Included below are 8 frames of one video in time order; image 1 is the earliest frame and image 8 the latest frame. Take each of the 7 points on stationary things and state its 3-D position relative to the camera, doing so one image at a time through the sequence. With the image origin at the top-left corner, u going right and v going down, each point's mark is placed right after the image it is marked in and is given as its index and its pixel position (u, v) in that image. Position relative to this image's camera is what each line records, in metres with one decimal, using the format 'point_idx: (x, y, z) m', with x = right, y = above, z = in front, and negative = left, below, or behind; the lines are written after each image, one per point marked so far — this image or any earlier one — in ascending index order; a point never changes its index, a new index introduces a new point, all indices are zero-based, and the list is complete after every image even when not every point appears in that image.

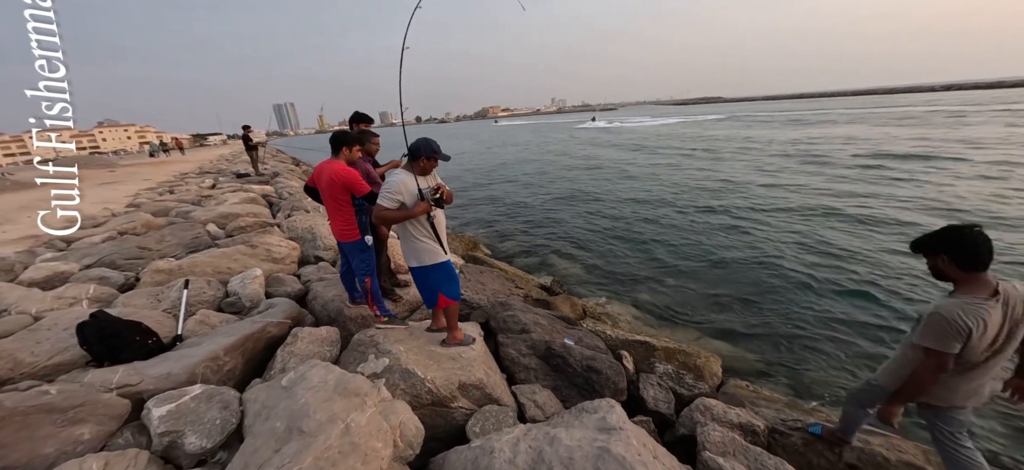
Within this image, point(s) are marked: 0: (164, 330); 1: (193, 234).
0: (-3.5, -0.9, +3.7) m
1: (-6.0, 0.0, +7.0) m
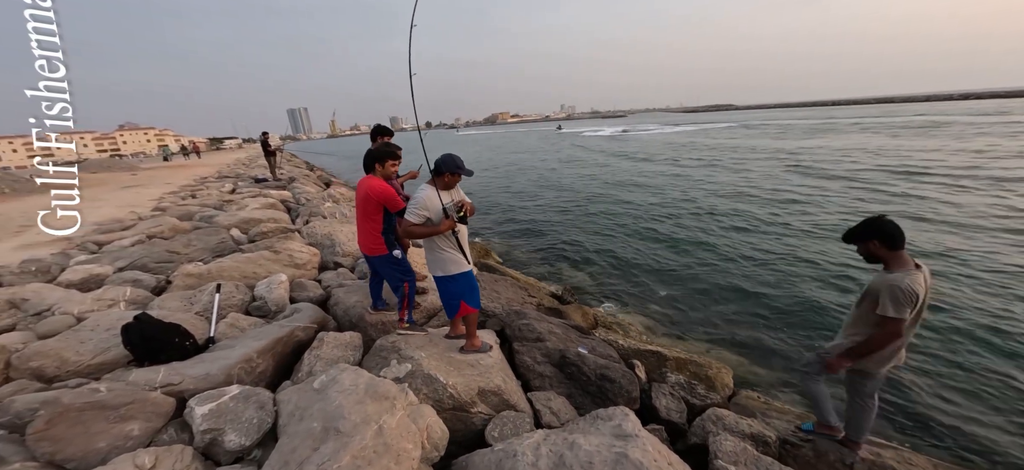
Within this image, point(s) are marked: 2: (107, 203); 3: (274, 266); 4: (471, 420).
0: (-3.3, -1.0, +3.9) m
1: (-5.8, -0.1, +7.3) m
2: (-13.7, +1.1, +12.5) m
3: (-3.7, -0.5, +5.7) m
4: (-0.3, -1.4, +2.9) m
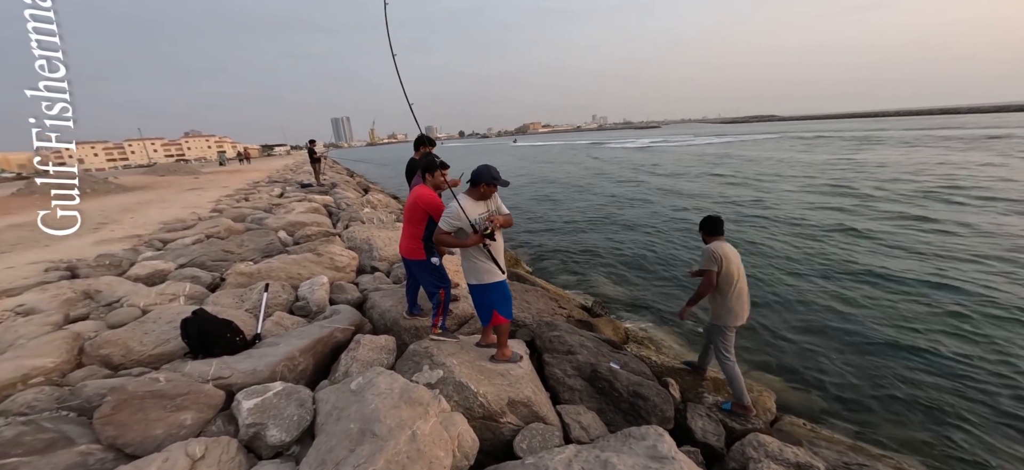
0: (-3.0, -1.0, +4.1) m
1: (-5.1, -0.1, +7.7) m
2: (-12.5, +1.2, +13.6) m
3: (-3.2, -0.5, +6.0) m
4: (-0.1, -1.5, +2.9) m
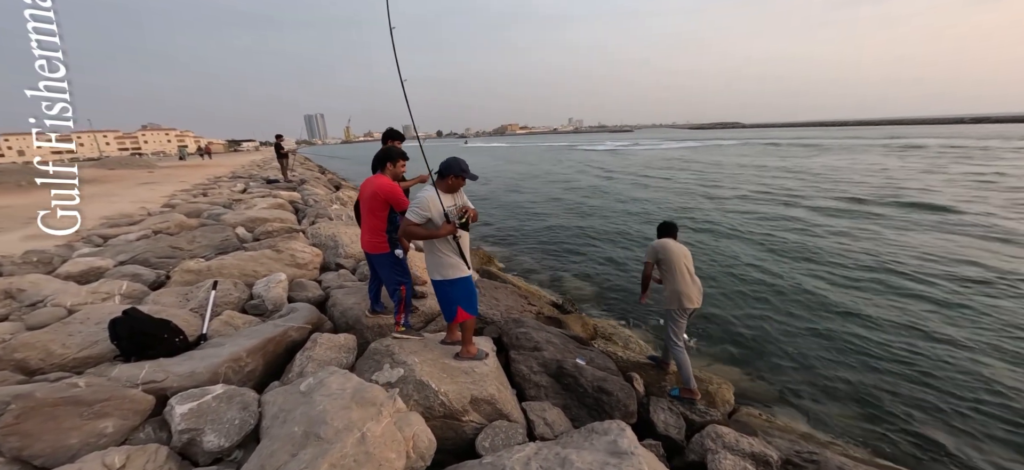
0: (-3.3, -1.0, +3.8) m
1: (-5.7, 0.0, +7.3) m
2: (-13.4, +1.3, +12.7) m
3: (-3.6, -0.5, +5.6) m
4: (-0.4, -1.4, +2.7) m
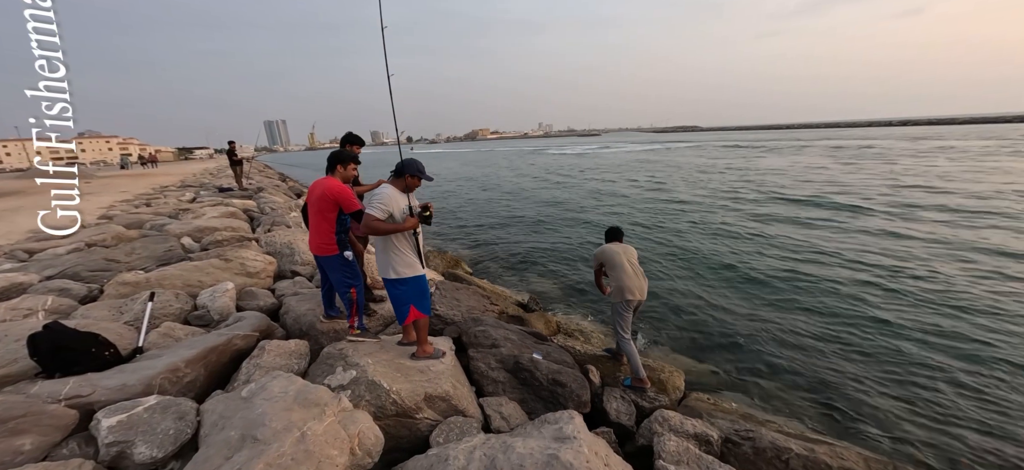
0: (-3.8, -1.0, +3.6) m
1: (-6.4, -0.2, +6.8) m
2: (-14.6, +0.8, +11.7) m
3: (-4.2, -0.6, +5.4) m
4: (-0.7, -1.4, +2.7) m
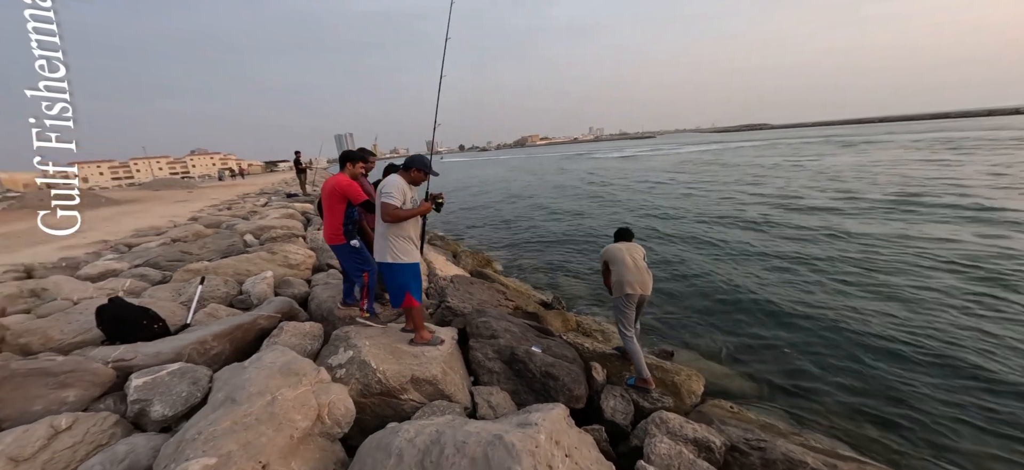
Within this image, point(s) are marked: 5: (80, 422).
0: (-3.7, -0.9, +4.1) m
1: (-5.9, -0.1, +7.7) m
2: (-13.3, +0.8, +13.7) m
3: (-3.9, -0.5, +5.9) m
4: (-0.8, -1.3, +2.8) m
5: (-2.7, -1.2, +2.3) m
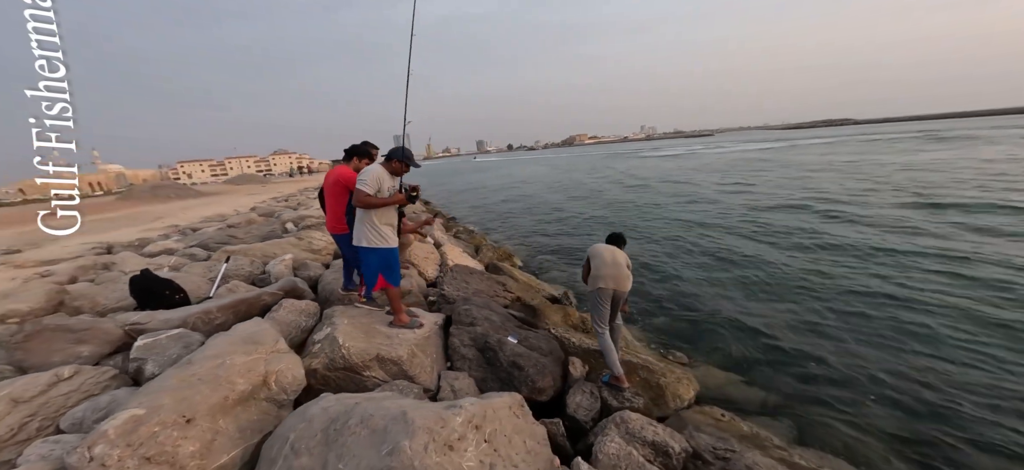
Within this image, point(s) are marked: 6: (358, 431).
0: (-3.8, -0.7, +4.5) m
1: (-5.5, +0.1, +8.4) m
2: (-12.0, +1.3, +15.2) m
3: (-3.8, -0.2, +6.4) m
4: (-1.2, -1.2, +2.9) m
5: (-3.0, -1.0, +2.6) m
6: (-0.7, -0.9, +1.7) m
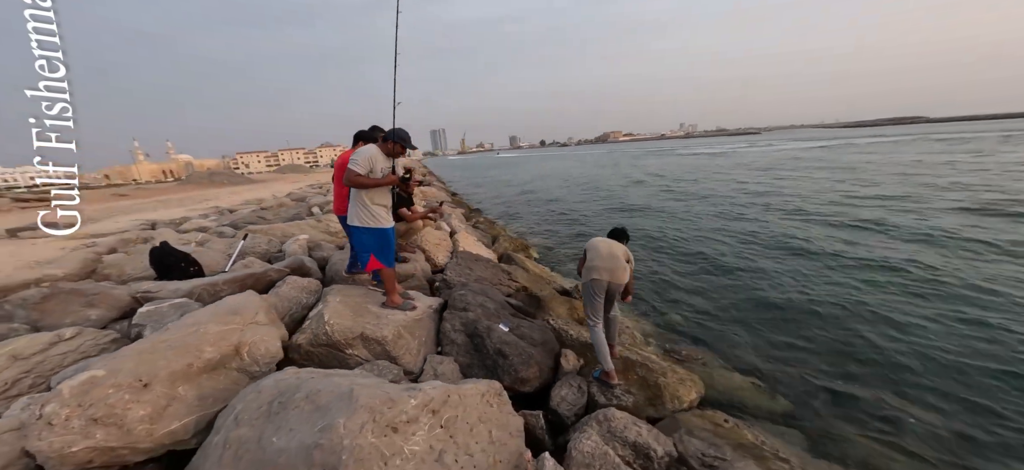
0: (-3.8, -0.4, +4.7) m
1: (-5.1, +0.5, +8.7) m
2: (-11.0, +2.0, +16.0) m
3: (-3.6, +0.1, +6.5) m
4: (-1.3, -1.0, +2.9) m
5: (-3.2, -0.7, +2.7) m
6: (-0.9, -0.7, +1.6) m
